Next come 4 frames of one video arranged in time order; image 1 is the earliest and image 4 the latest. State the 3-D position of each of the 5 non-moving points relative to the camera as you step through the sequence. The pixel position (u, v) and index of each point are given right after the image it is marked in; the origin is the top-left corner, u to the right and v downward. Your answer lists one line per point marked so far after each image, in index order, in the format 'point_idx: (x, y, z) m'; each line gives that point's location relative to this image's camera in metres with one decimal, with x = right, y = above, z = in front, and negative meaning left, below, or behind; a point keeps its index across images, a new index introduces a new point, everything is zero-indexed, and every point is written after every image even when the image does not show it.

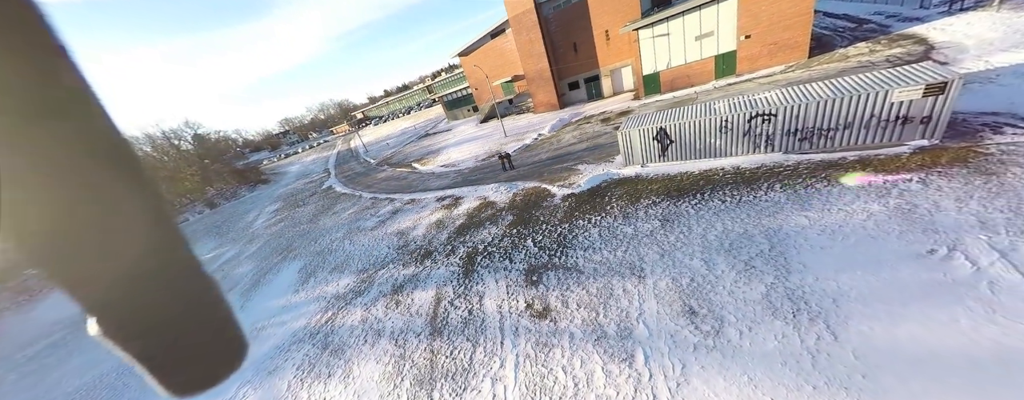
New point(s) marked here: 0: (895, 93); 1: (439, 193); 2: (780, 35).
0: (+12.5, +3.5, +8.4) m
1: (-5.1, +0.5, +18.1) m
2: (+19.8, +12.1, +18.9) m
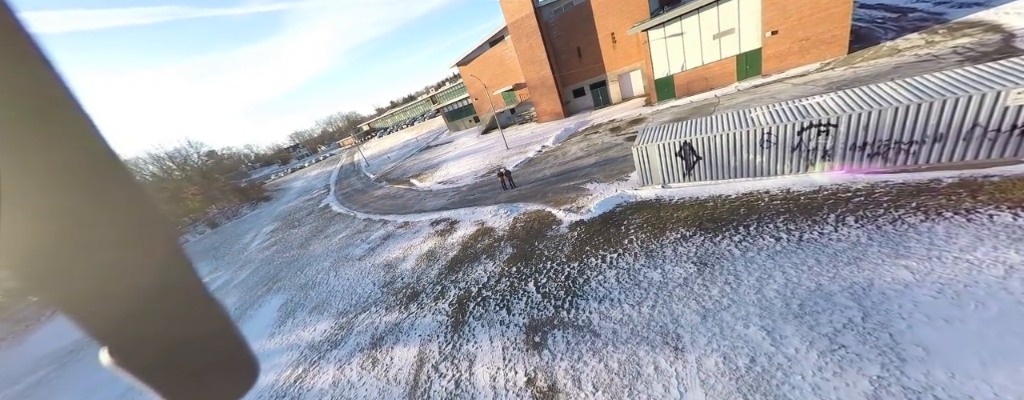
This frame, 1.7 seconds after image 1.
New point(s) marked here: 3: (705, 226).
0: (+12.3, +2.6, +6.3) m
1: (-5.0, -1.0, +16.5) m
2: (+19.7, +11.1, +16.8) m
3: (+6.3, -0.8, +8.3) m
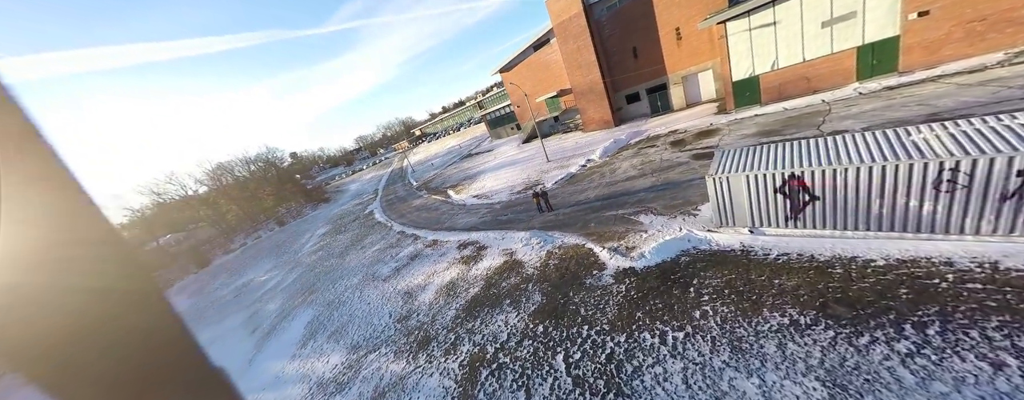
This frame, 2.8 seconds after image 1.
0: (+12.6, +0.9, +2.5) m
1: (-2.9, -2.1, +15.4) m
2: (+22.0, +8.9, +11.6) m
3: (+6.8, -2.4, +5.4) m
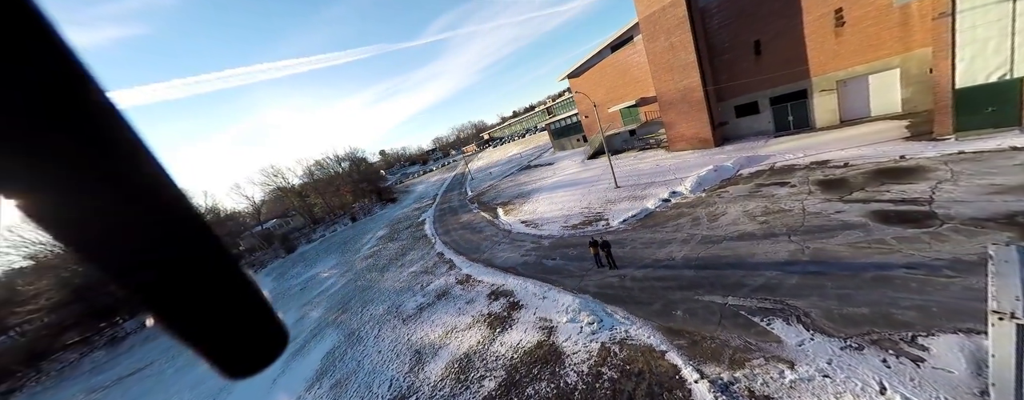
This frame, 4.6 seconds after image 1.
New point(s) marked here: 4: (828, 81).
0: (+11.6, -2.0, -3.5) m
1: (-0.6, -3.9, +12.7) m
2: (+23.6, +4.9, +3.2) m
3: (+6.4, -4.8, +0.7) m
4: (+18.8, +7.1, +15.2) m
